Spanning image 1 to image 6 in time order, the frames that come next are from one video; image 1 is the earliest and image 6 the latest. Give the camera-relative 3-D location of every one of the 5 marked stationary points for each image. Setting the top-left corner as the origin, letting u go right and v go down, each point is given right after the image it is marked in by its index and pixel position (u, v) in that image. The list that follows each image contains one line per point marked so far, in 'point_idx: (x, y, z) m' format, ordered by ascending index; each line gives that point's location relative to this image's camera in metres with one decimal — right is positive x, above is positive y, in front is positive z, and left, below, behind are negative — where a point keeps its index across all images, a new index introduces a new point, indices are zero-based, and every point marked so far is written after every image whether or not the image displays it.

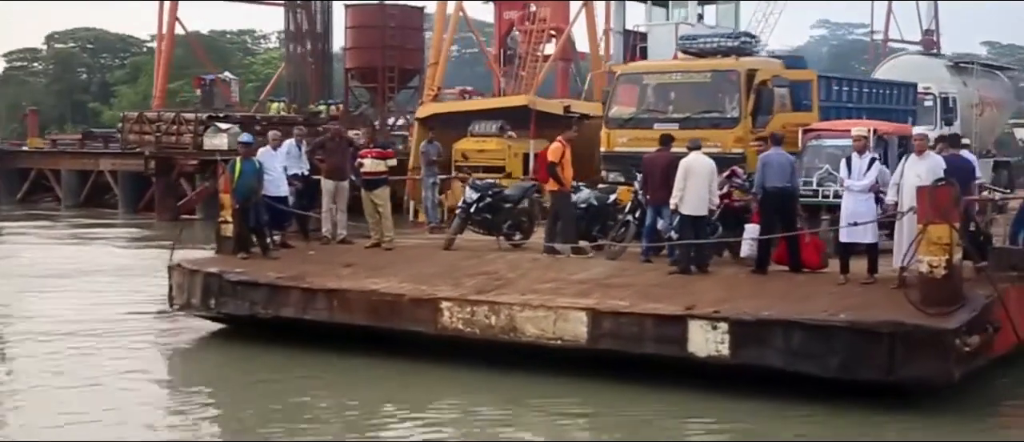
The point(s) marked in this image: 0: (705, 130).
0: (+2.1, +1.0, +14.2) m
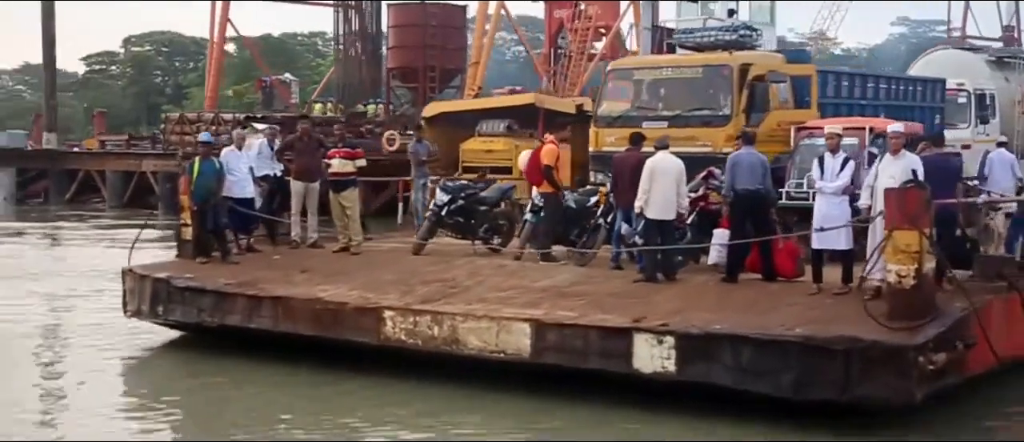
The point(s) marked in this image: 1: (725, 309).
0: (+1.9, +0.9, +13.5) m
1: (+1.5, -0.6, +9.6) m
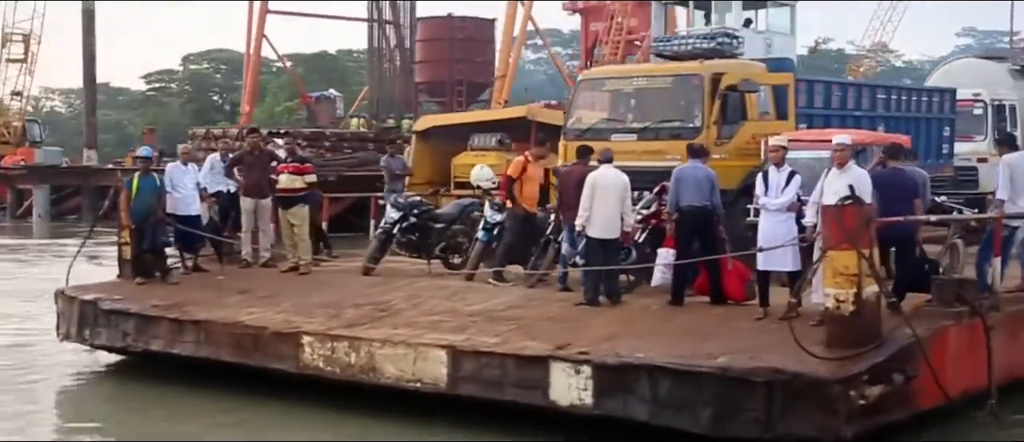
0: (+1.5, +0.8, +12.7) m
1: (+1.0, -0.8, +8.9) m
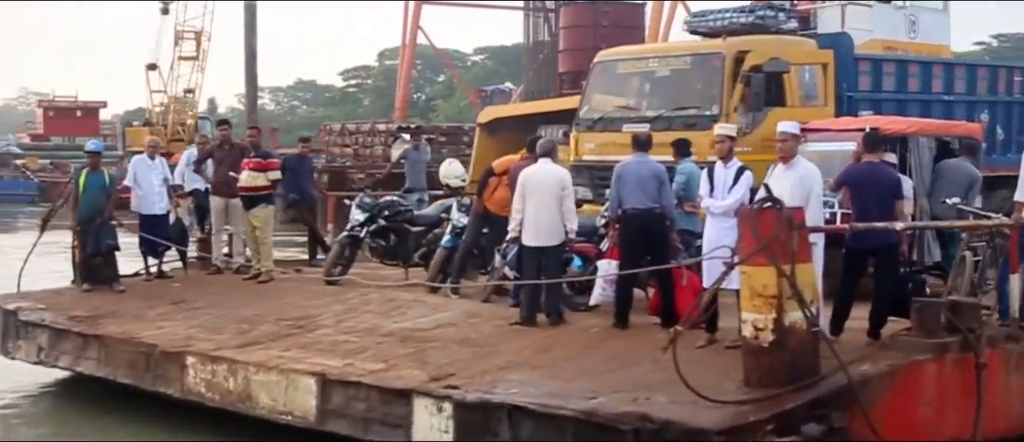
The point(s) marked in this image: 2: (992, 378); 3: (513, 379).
0: (+1.4, +0.8, +11.1) m
1: (+0.3, -0.8, +7.3) m
2: (+2.7, -0.9, +7.3) m
3: (0.0, -0.8, +7.1) m
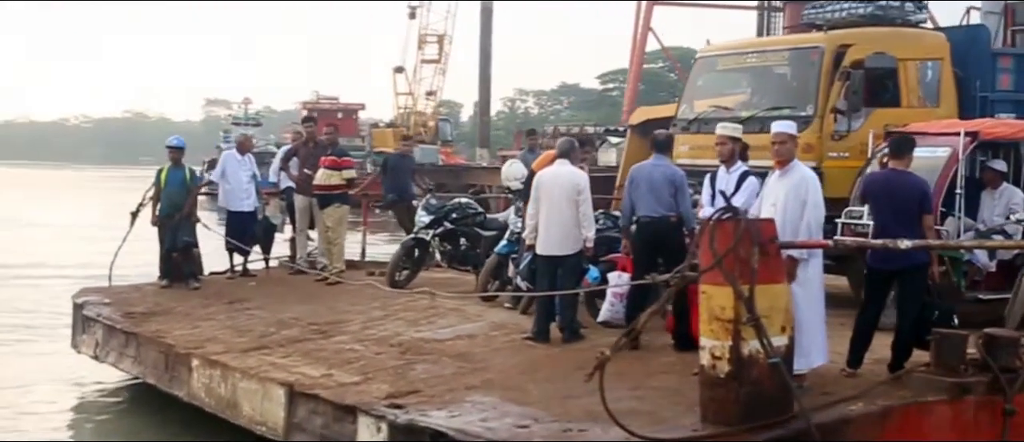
0: (+2.0, +0.7, +10.1) m
1: (+0.1, -0.8, +6.6) m
2: (+2.5, -1.0, +6.1) m
3: (-0.2, -0.9, +6.4) m
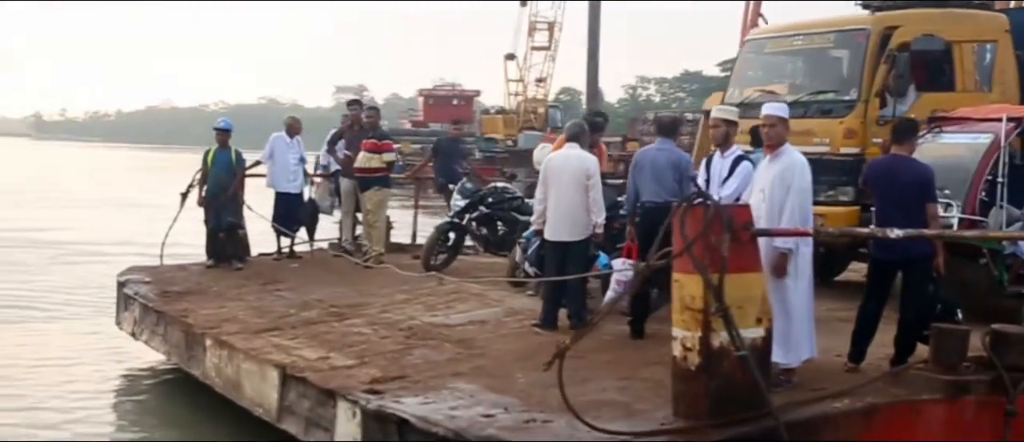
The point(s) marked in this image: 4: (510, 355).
0: (+2.2, +0.8, +9.7) m
1: (+0.1, -0.8, +6.5) m
2: (+2.3, -0.9, +5.8) m
3: (-0.3, -0.8, +6.3) m
4: (0.0, -0.7, +7.0) m
